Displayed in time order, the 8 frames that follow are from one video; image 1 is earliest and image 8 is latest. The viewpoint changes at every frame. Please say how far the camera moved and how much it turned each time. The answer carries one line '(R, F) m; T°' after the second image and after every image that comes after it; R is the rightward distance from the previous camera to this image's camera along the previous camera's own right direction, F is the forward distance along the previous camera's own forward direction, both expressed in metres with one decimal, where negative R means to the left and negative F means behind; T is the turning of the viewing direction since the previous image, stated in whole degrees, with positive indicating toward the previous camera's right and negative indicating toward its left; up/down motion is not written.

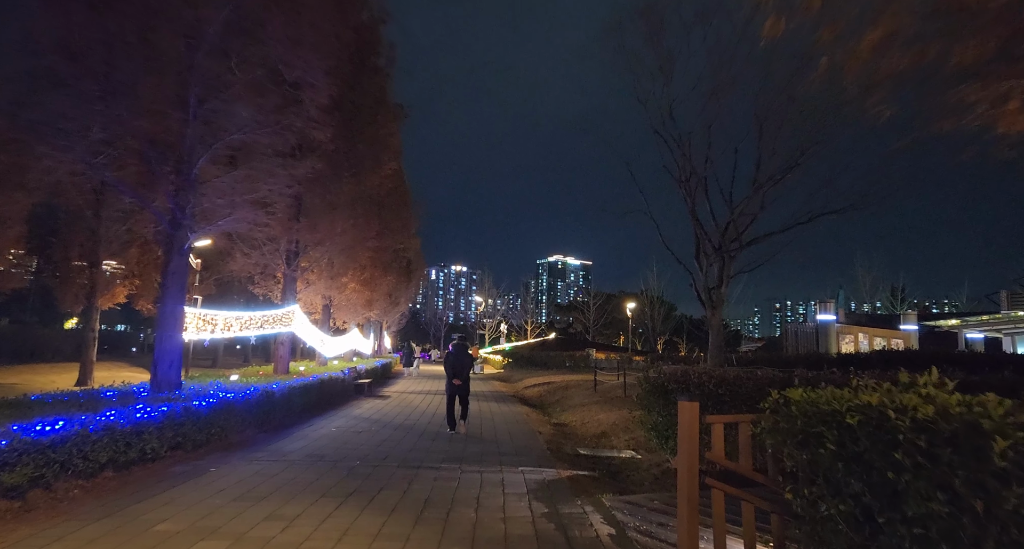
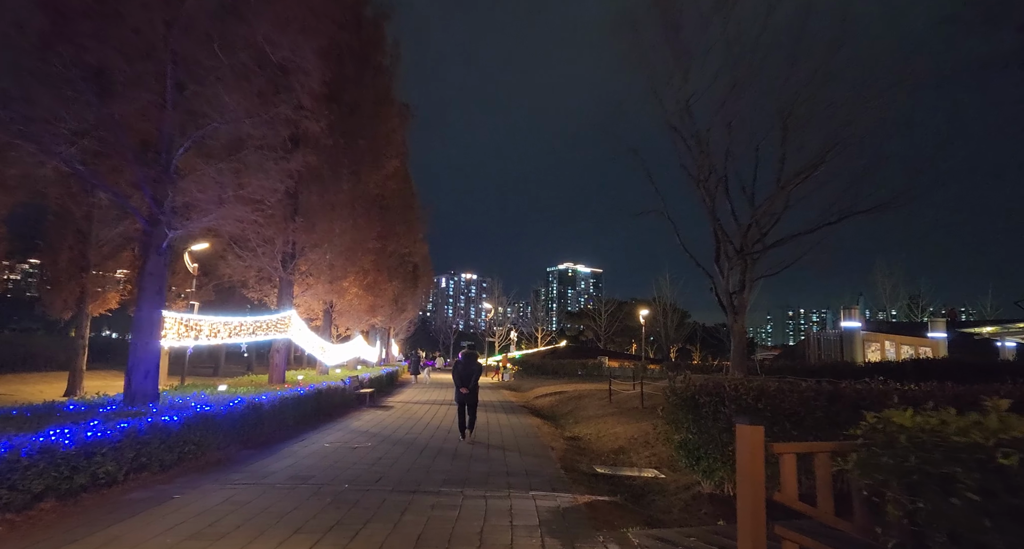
(0.0, +1.0) m; -1°
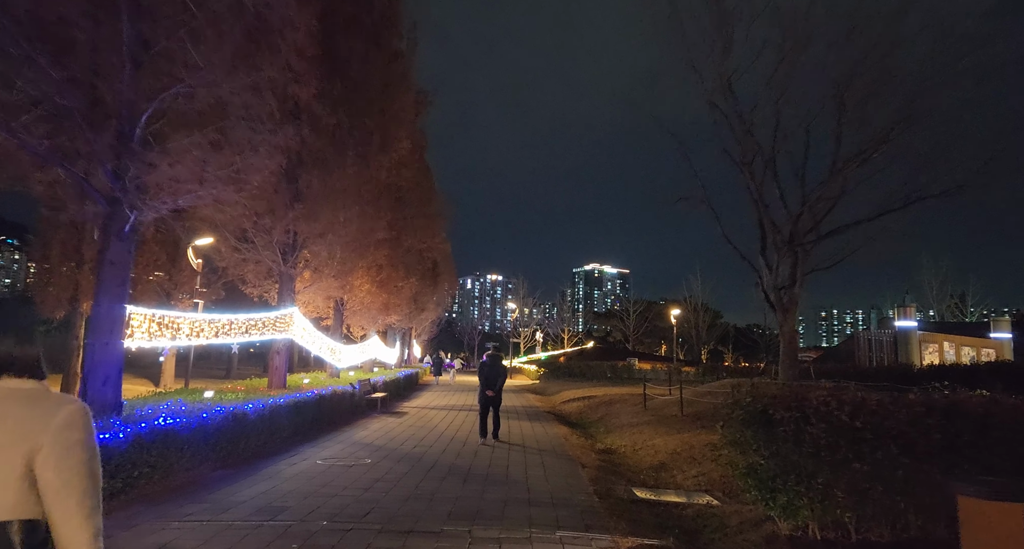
(0.0, +1.5) m; -3°
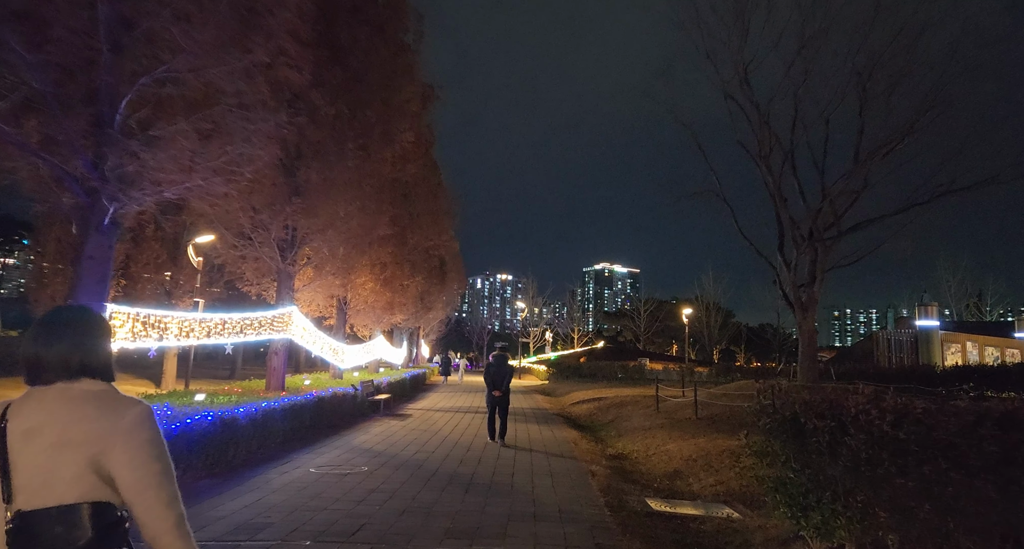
(+0.1, +0.5) m; -1°
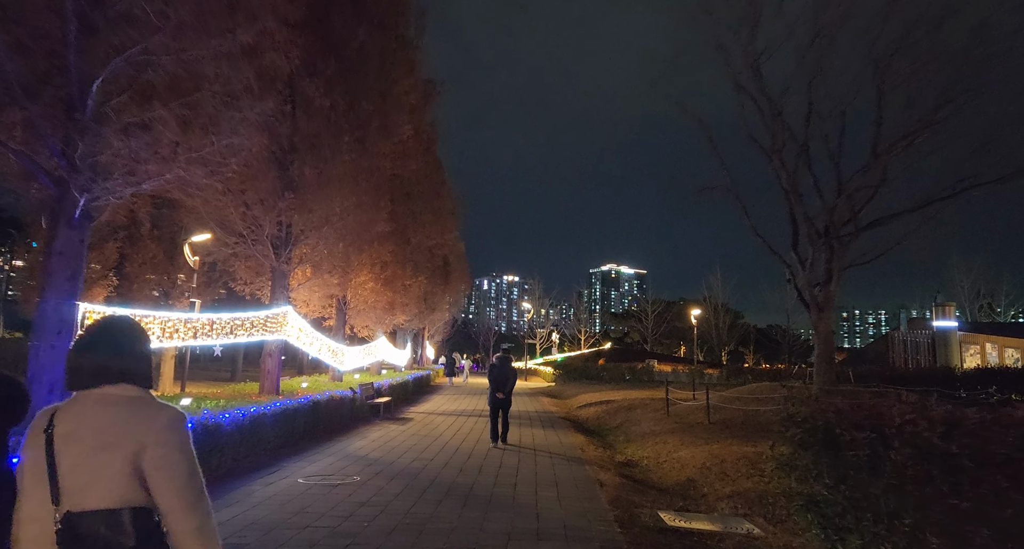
(+0.1, +0.5) m; -1°
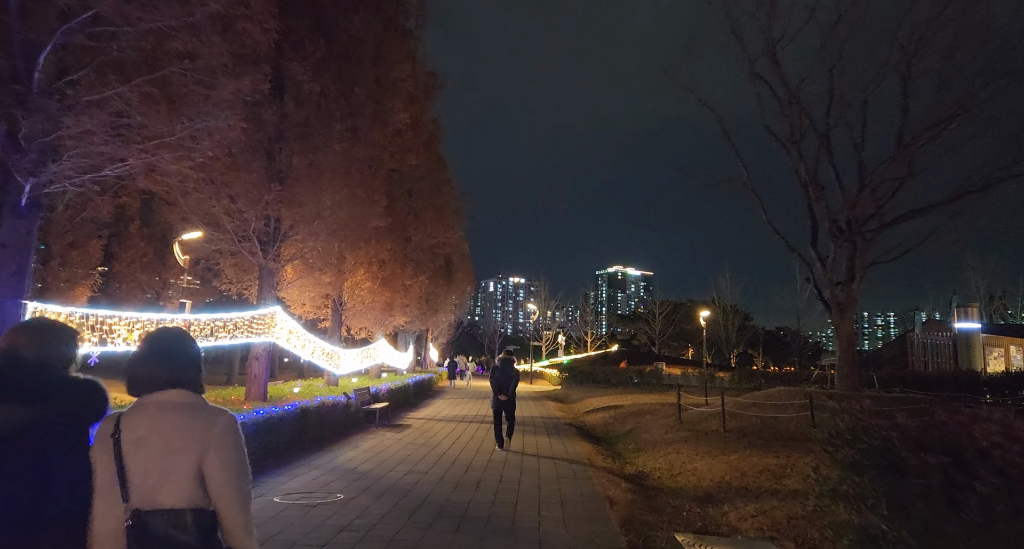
(+0.1, +0.8) m; -1°
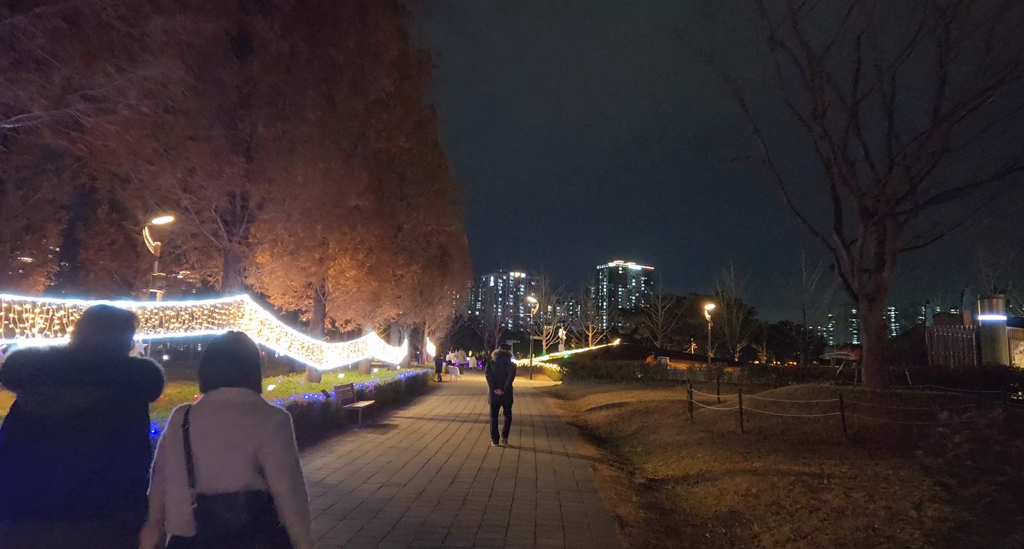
(+0.1, +1.2) m; 0°
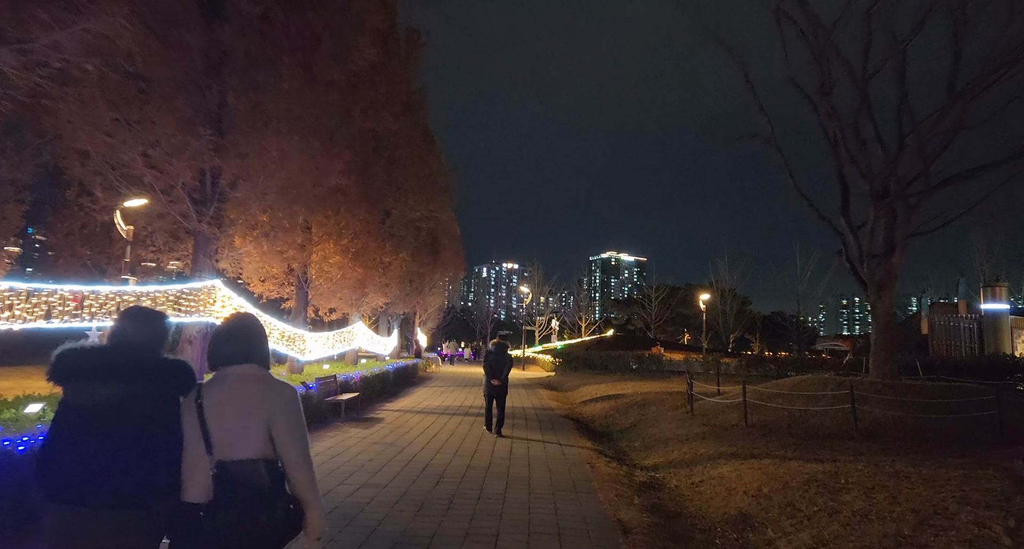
(0.0, +0.7) m; +1°
